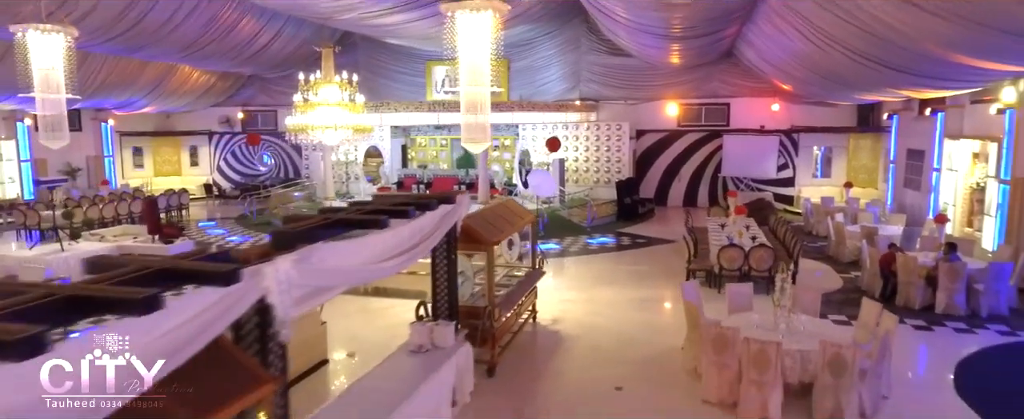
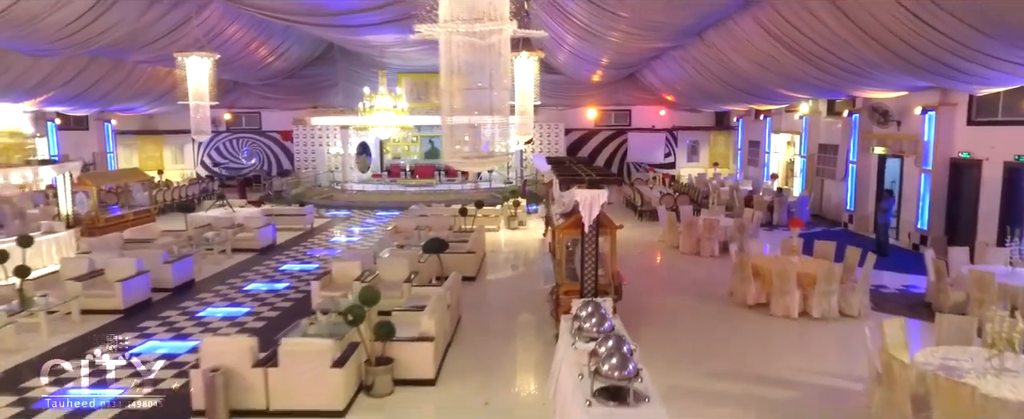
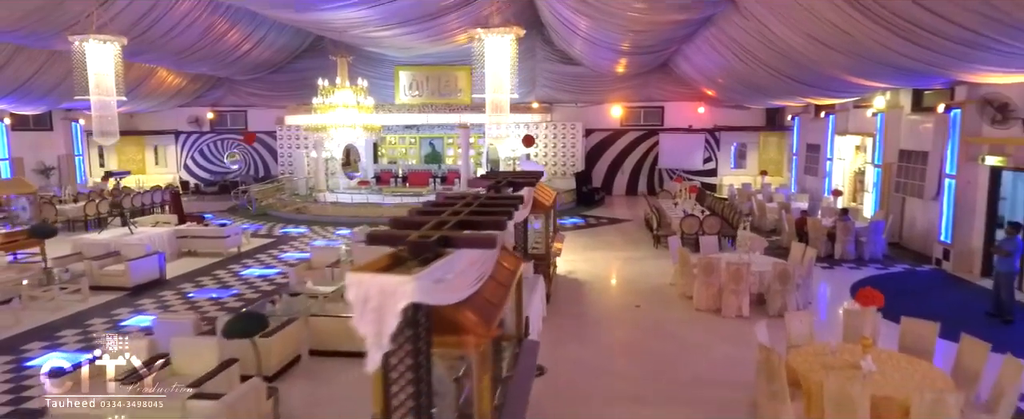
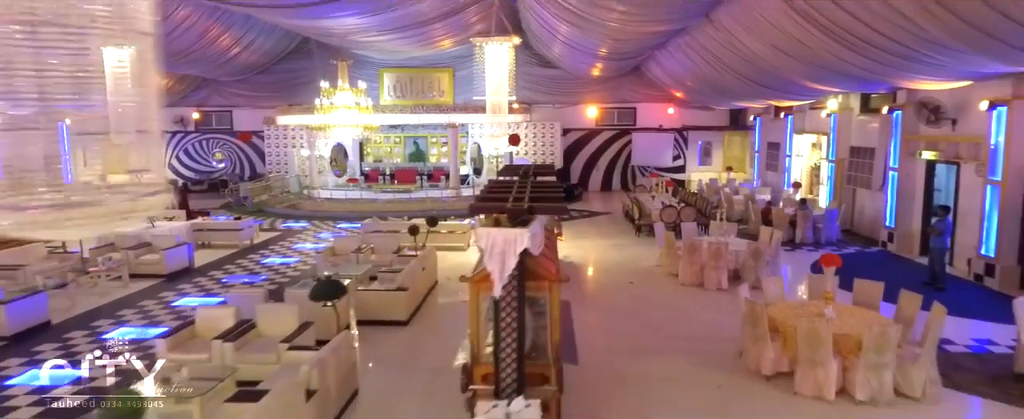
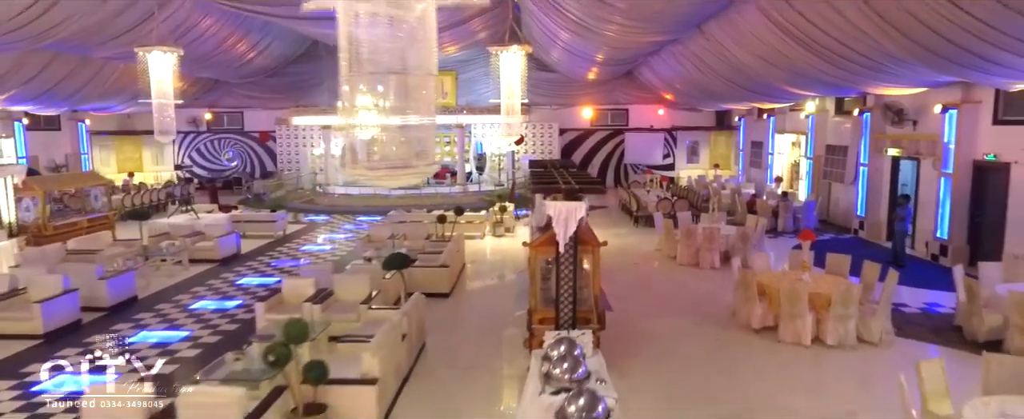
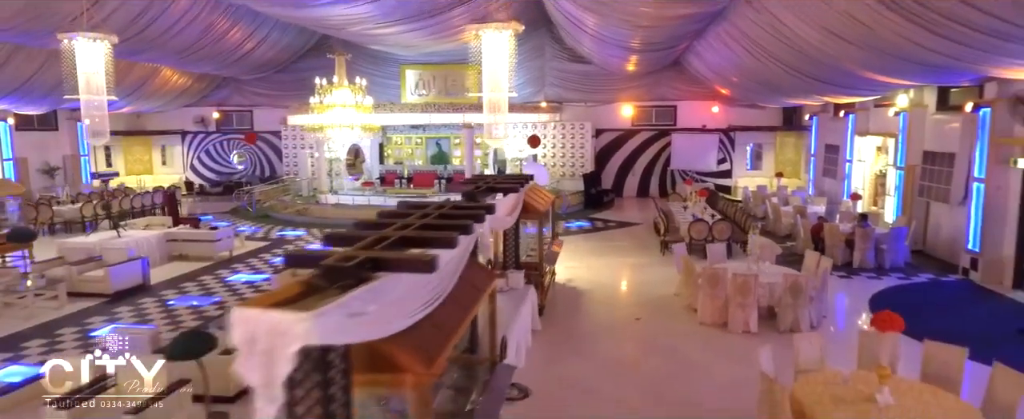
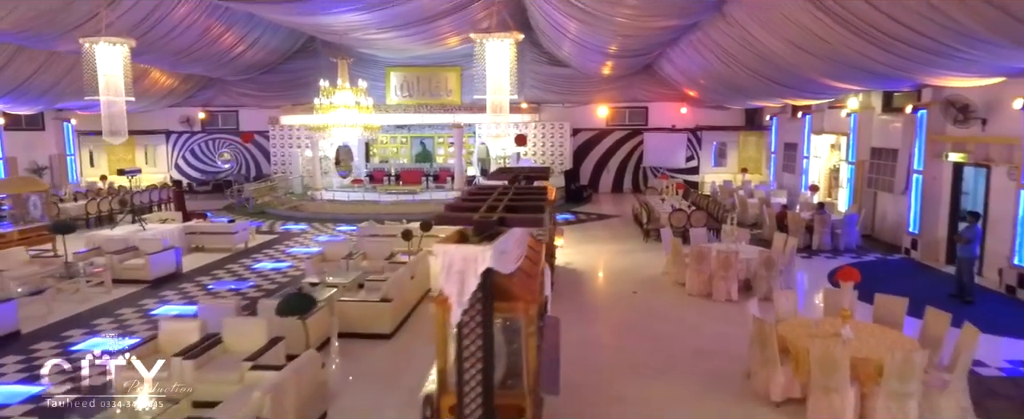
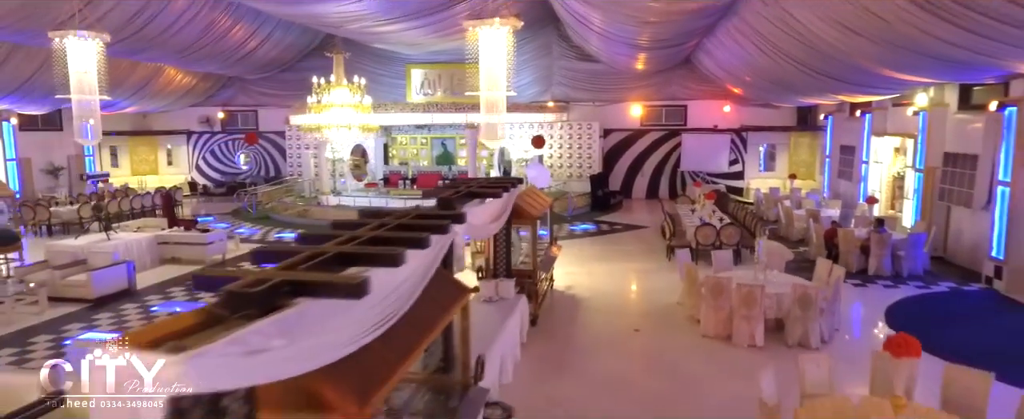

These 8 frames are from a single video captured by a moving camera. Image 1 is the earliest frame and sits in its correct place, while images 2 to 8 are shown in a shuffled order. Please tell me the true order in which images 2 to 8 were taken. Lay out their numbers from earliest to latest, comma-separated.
8, 6, 3, 7, 4, 5, 2
